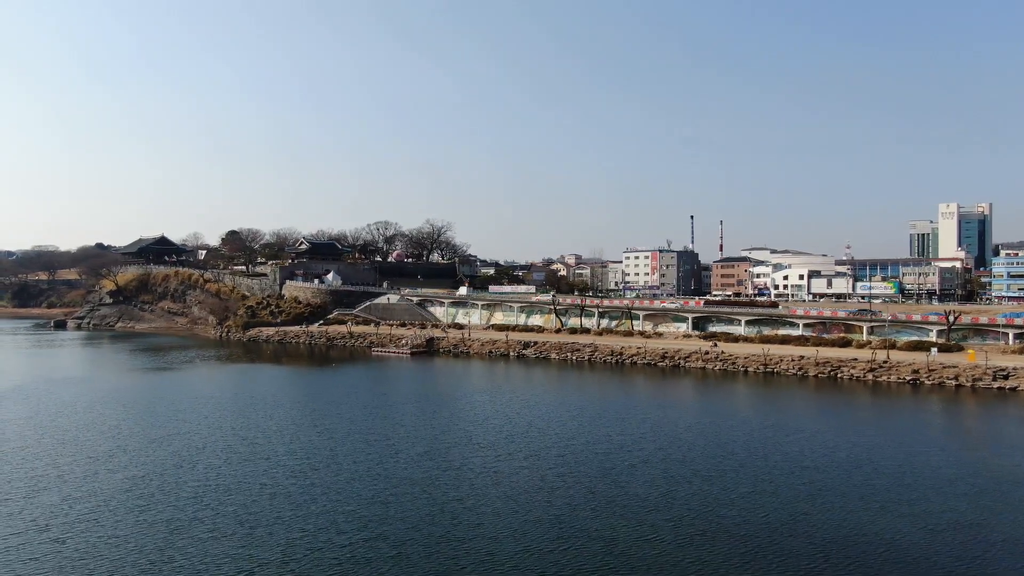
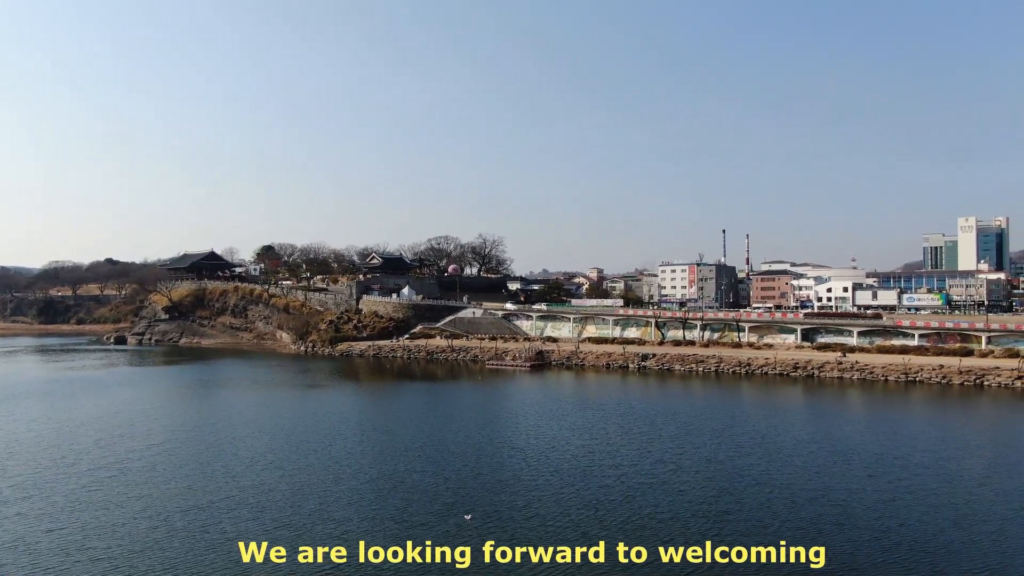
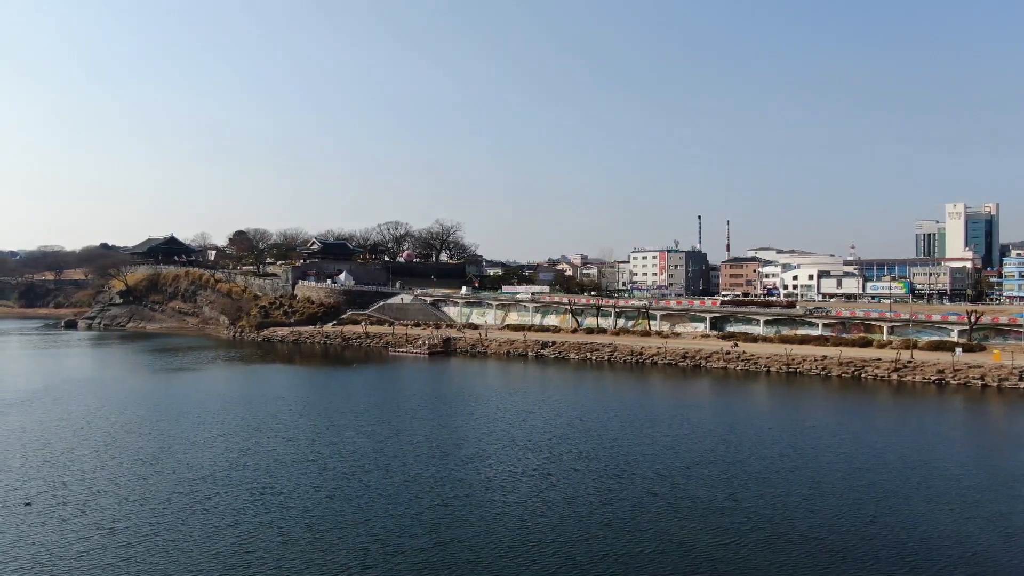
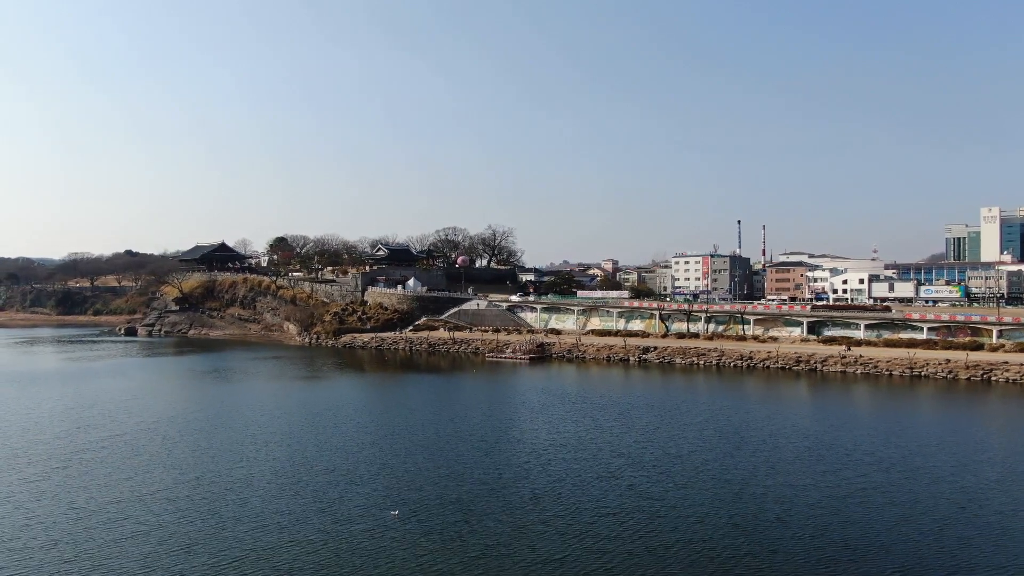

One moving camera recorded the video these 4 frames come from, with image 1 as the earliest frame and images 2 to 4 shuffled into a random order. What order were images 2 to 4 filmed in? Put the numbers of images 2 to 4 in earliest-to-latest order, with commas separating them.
3, 4, 2
